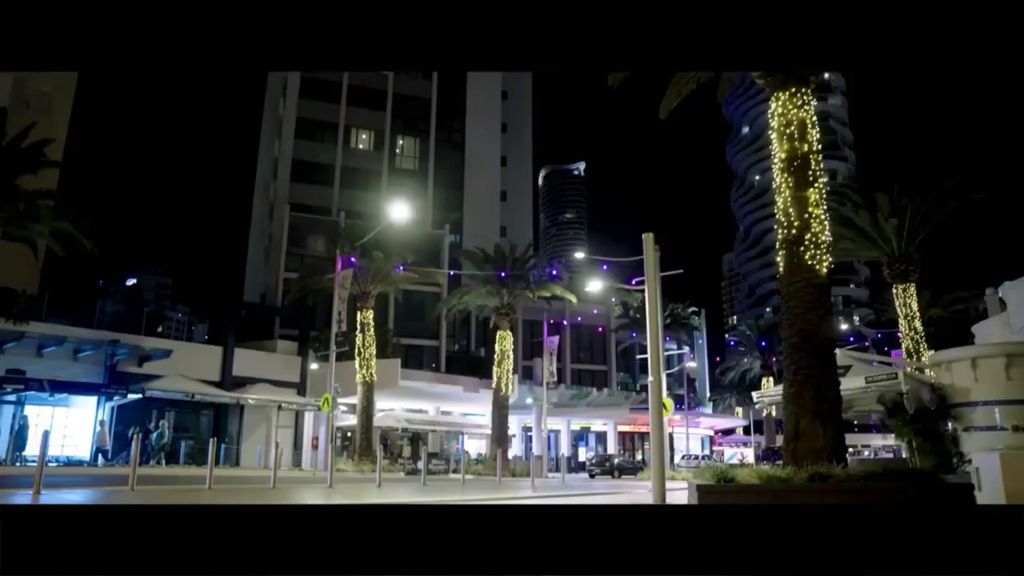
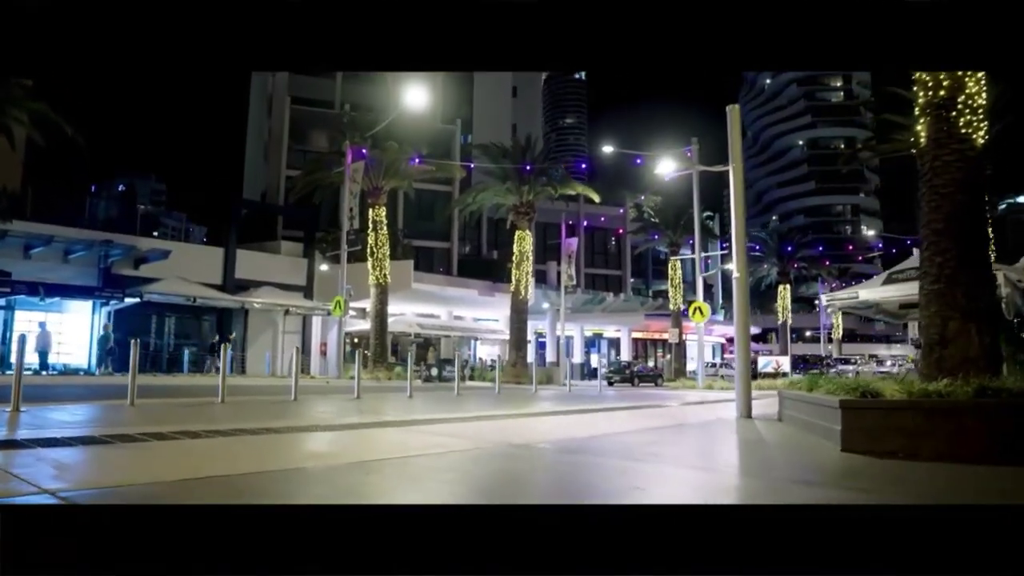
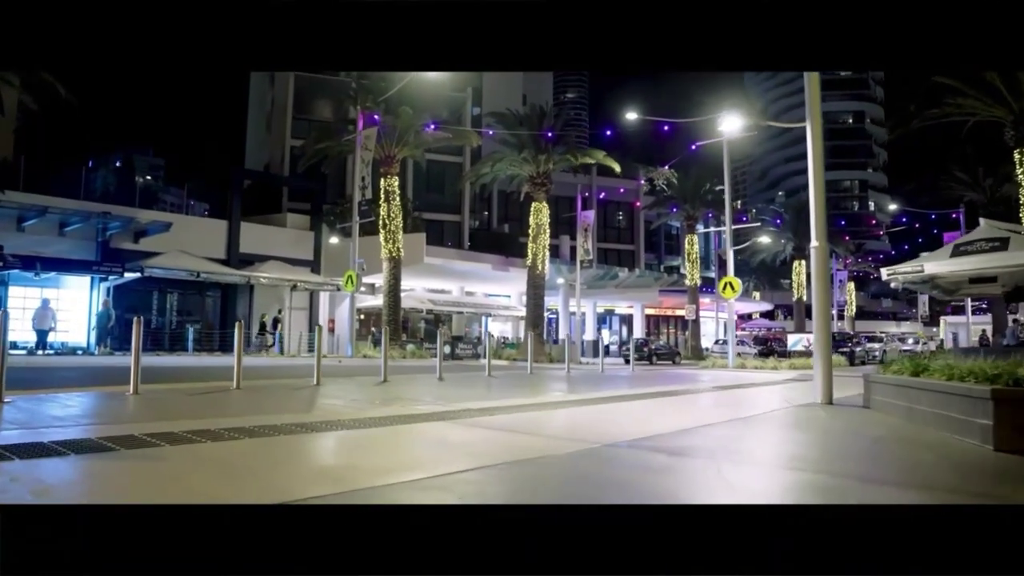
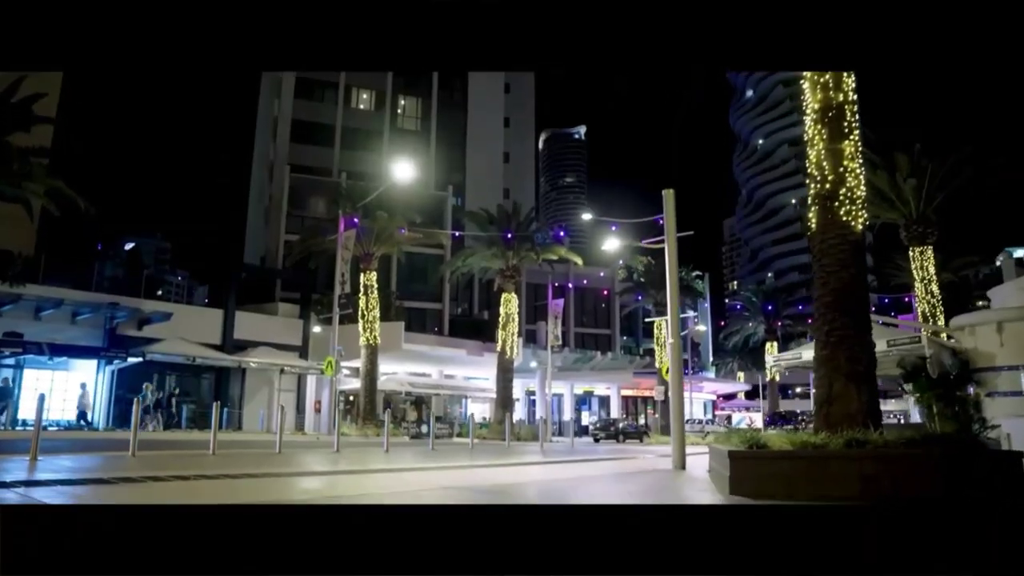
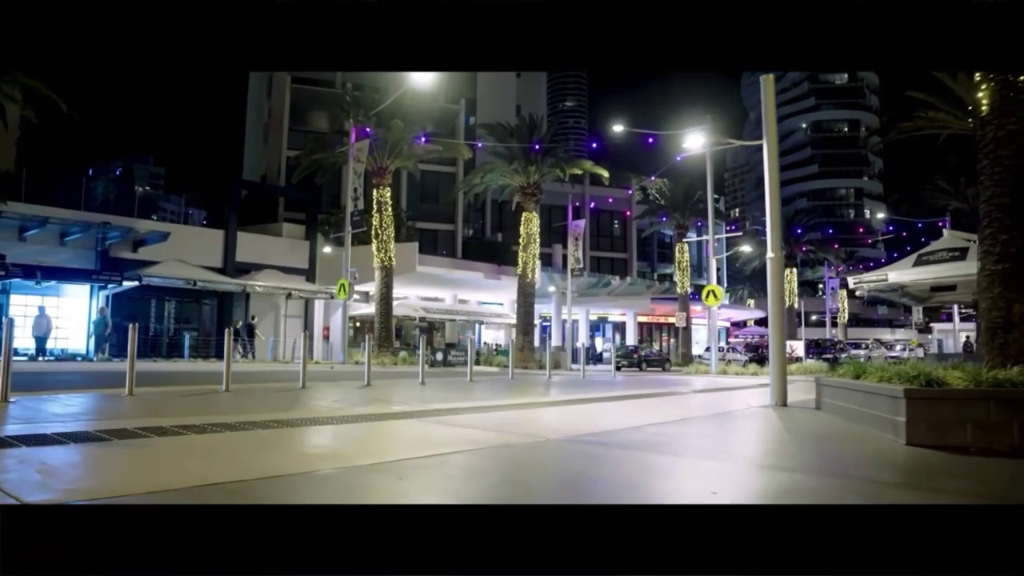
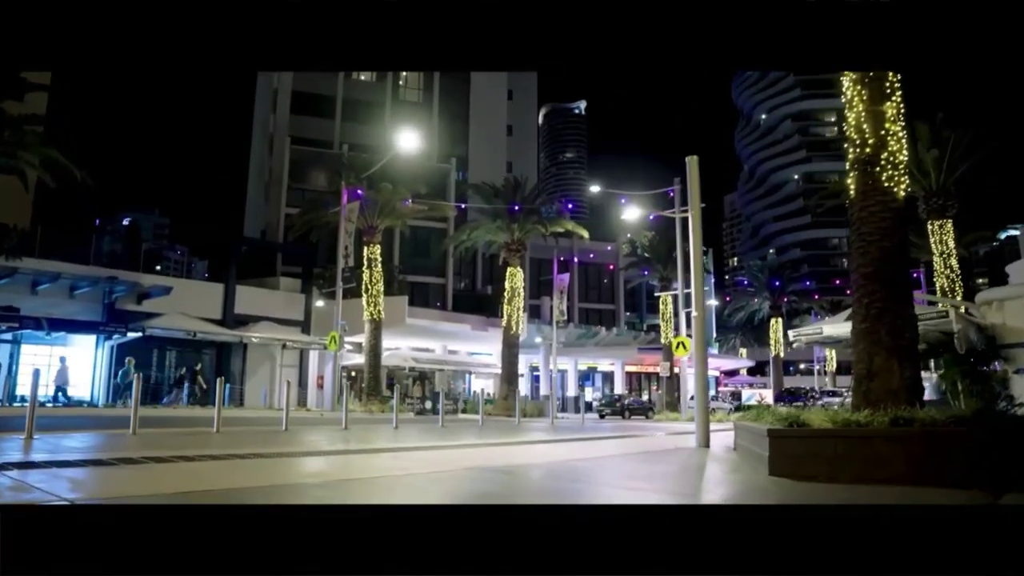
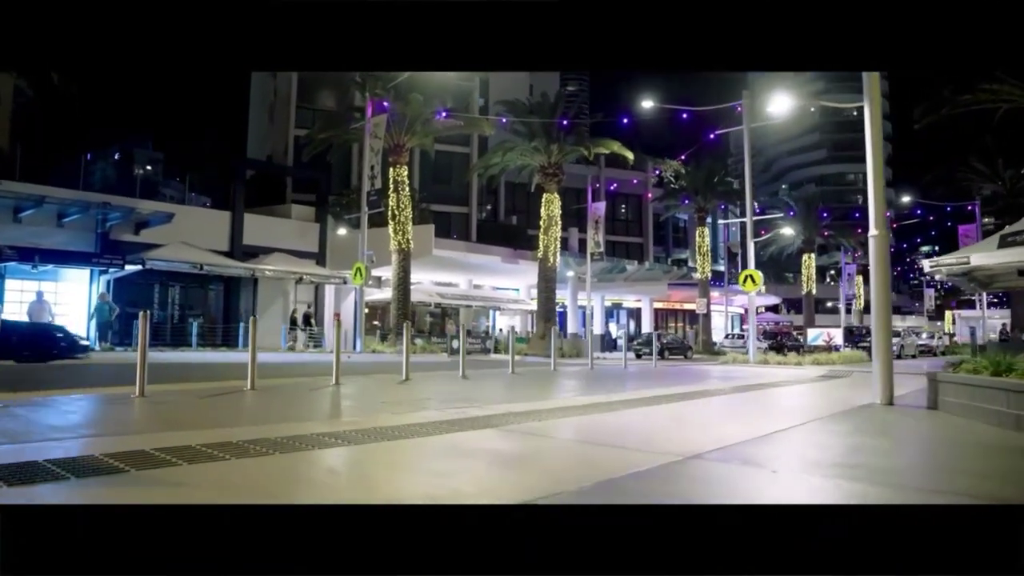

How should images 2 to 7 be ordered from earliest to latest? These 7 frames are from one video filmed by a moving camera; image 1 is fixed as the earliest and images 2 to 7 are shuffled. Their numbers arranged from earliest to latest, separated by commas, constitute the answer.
4, 6, 2, 5, 3, 7
